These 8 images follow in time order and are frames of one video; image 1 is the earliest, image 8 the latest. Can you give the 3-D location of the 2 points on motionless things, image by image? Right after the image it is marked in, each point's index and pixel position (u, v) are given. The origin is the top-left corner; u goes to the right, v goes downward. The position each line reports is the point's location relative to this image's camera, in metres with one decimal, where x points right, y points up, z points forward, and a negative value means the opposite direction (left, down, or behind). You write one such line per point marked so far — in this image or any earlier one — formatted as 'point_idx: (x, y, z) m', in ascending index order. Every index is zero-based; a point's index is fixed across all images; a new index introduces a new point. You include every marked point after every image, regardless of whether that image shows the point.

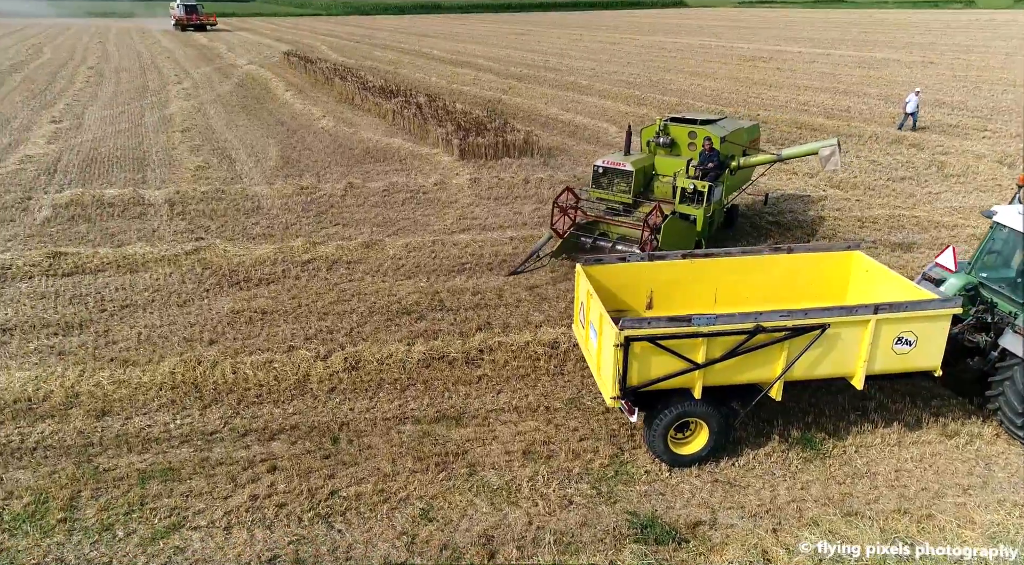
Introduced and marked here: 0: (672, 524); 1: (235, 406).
0: (+1.3, -1.9, +5.9) m
1: (-2.7, -1.2, +7.2) m
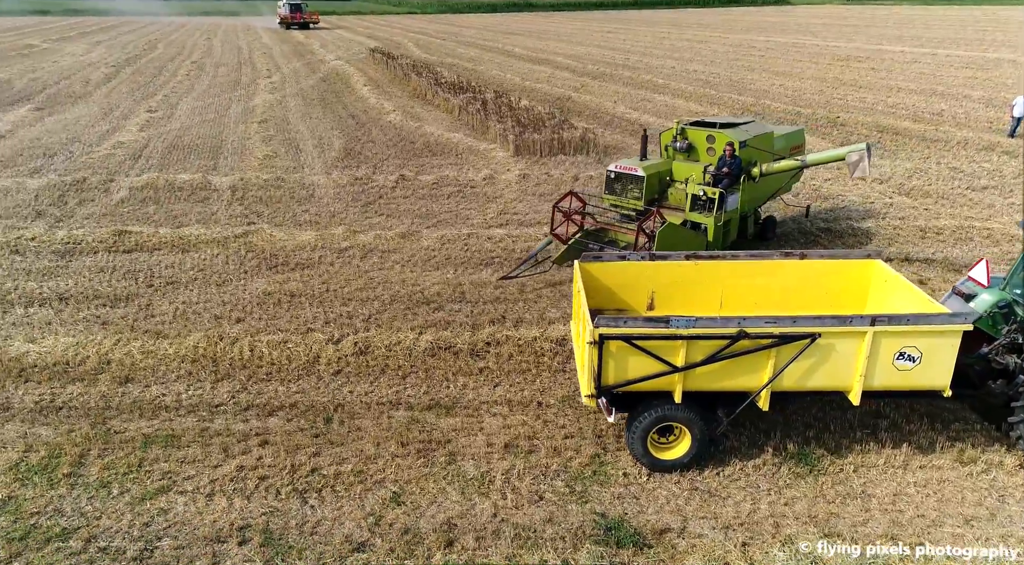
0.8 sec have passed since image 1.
0: (+1.0, -1.9, +5.8) m
1: (-2.7, -1.0, +7.6) m
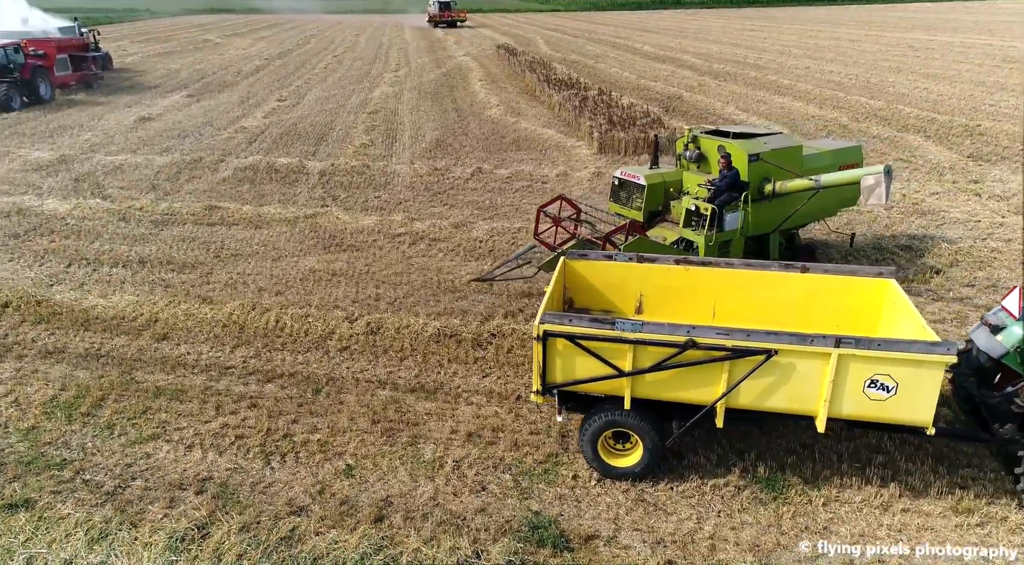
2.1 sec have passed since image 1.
0: (+0.4, -1.9, +5.7) m
1: (-2.8, -0.7, +8.2) m
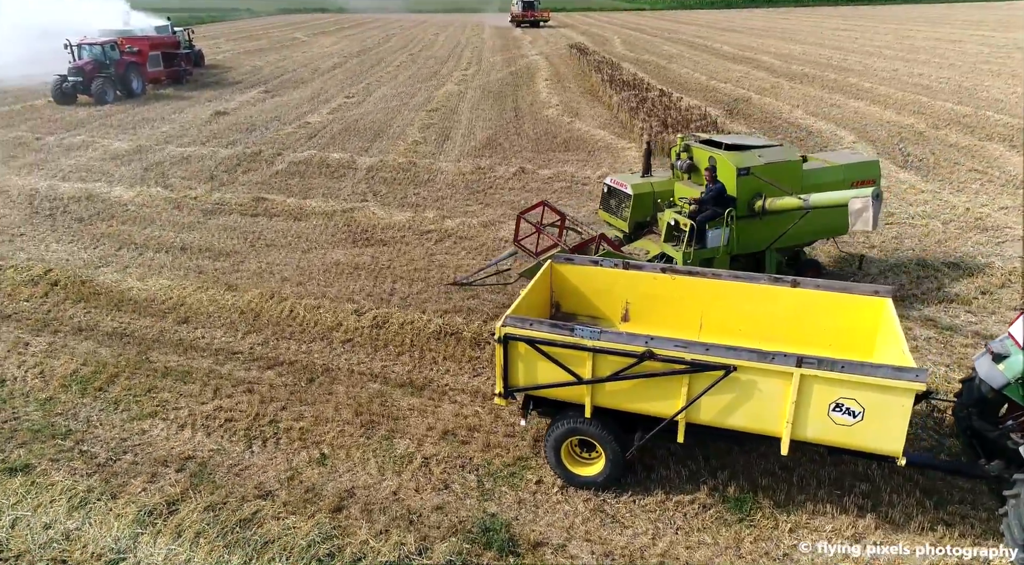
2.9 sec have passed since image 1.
0: (+0.1, -2.0, +5.7) m
1: (-2.8, -0.6, +8.5) m
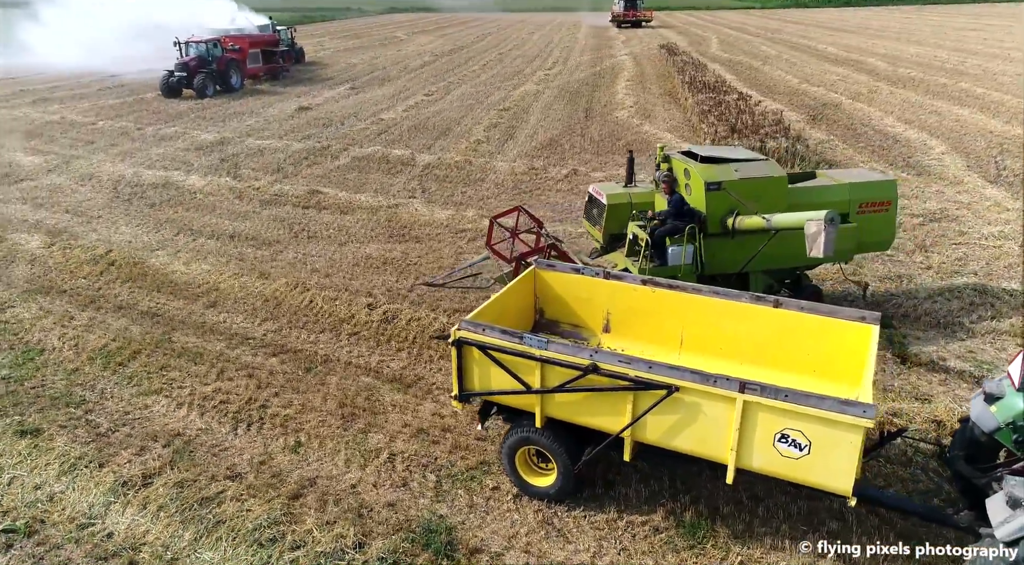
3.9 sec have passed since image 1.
0: (-0.4, -2.0, +5.6) m
1: (-2.8, -0.5, +8.9) m
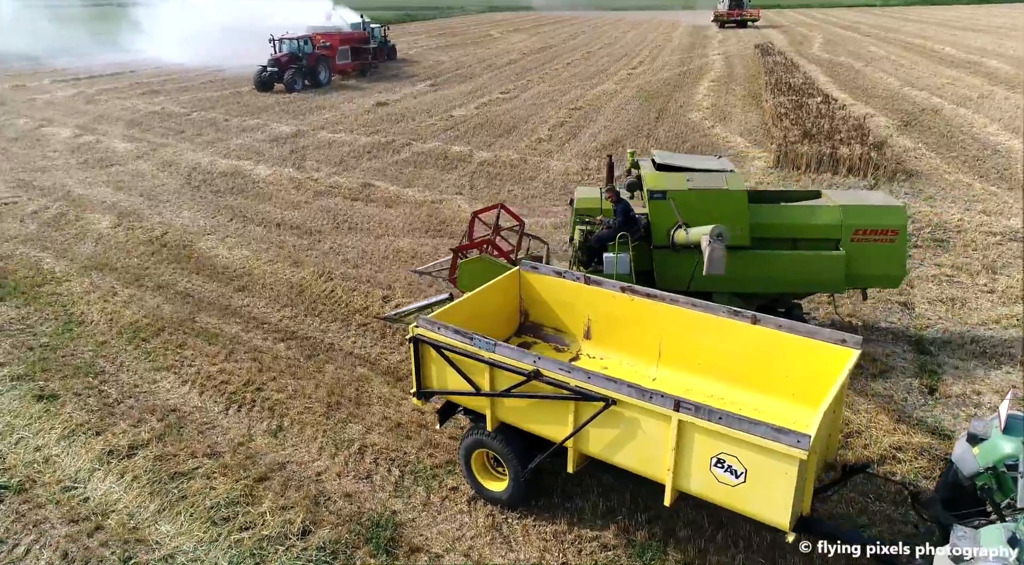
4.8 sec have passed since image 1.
0: (-0.8, -1.9, +5.6) m
1: (-2.6, -0.4, +9.1) m
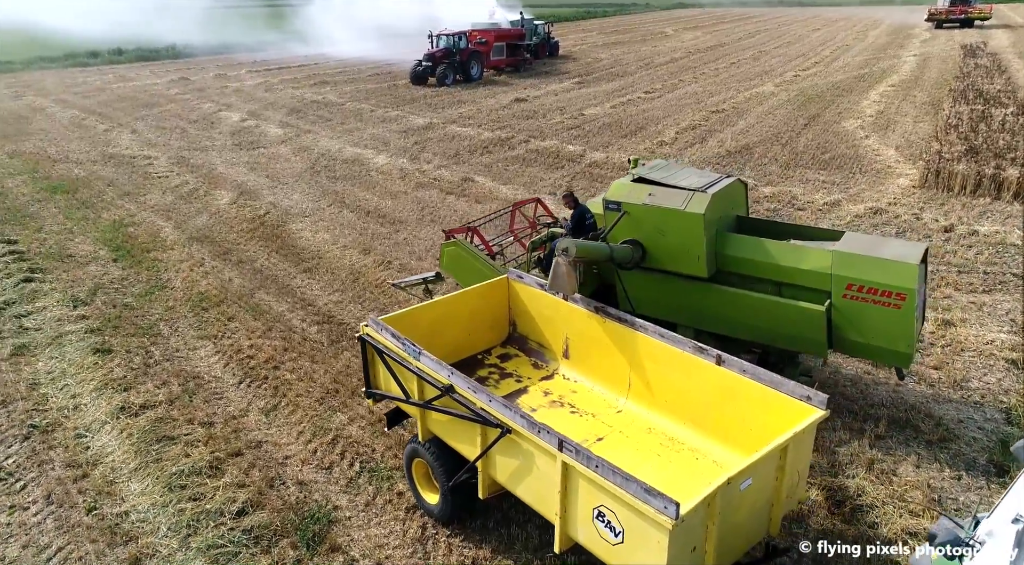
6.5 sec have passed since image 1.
0: (-1.4, -1.9, +5.6) m
1: (-2.1, -0.2, +9.4) m
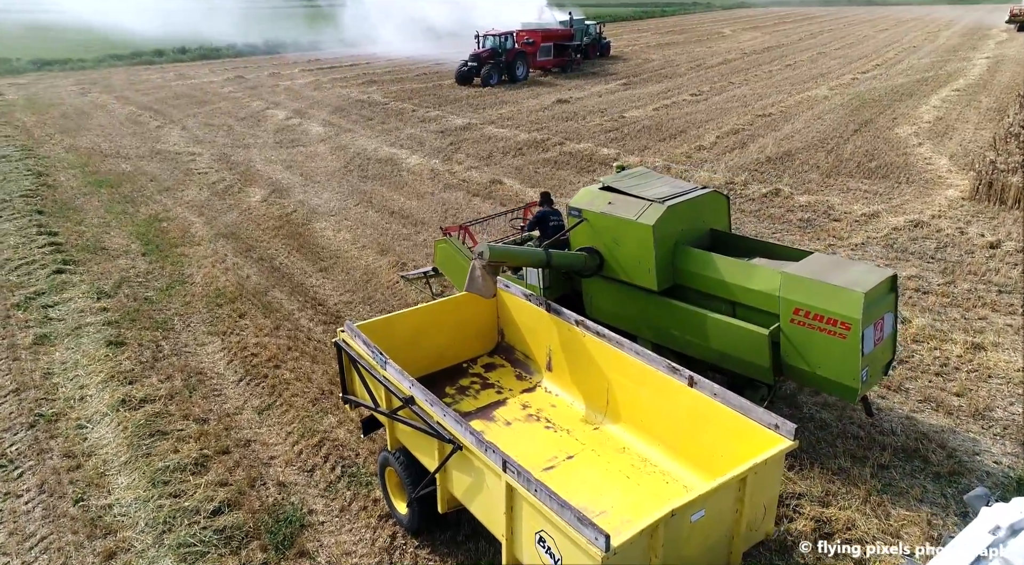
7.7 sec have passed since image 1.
0: (-1.6, -1.9, +5.5) m
1: (-1.9, -0.2, +9.4) m
